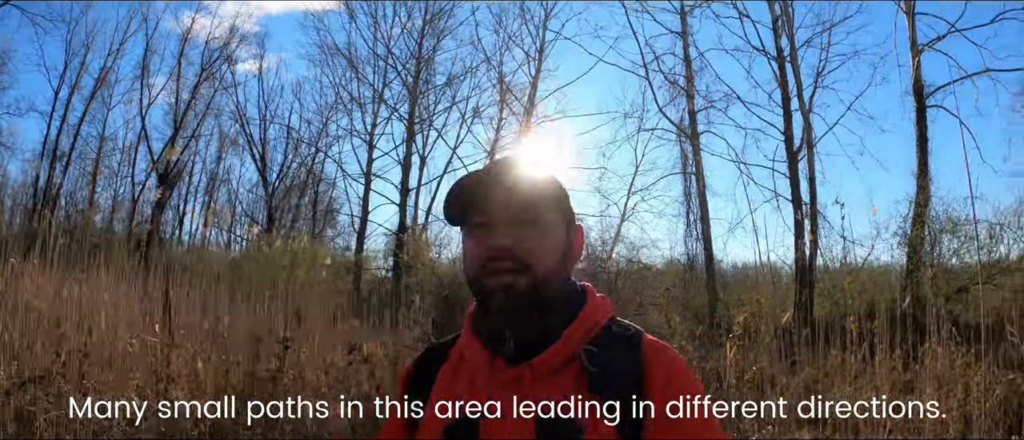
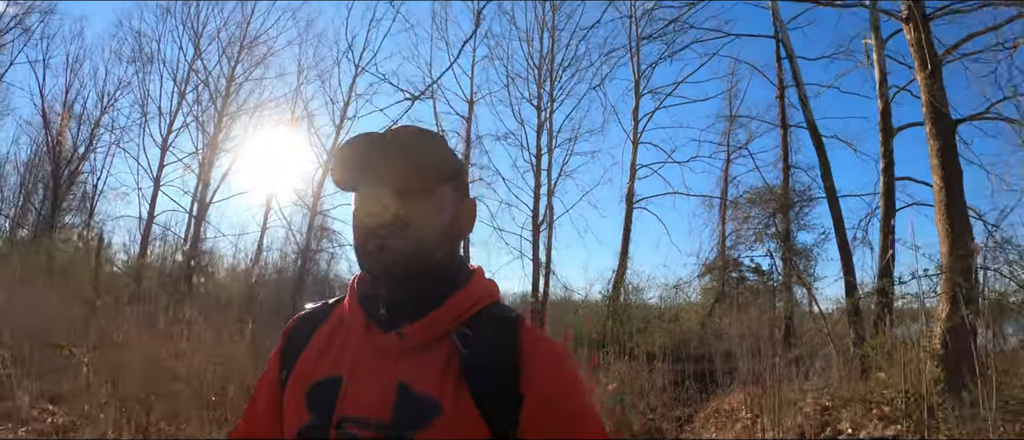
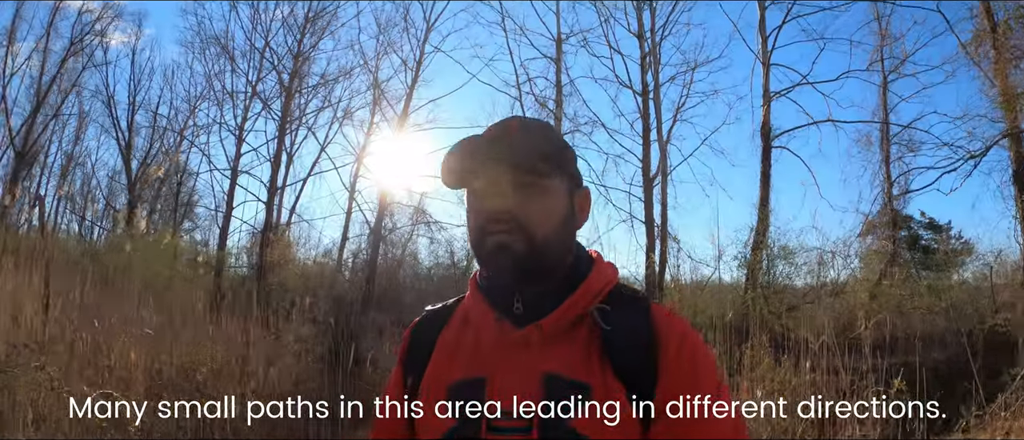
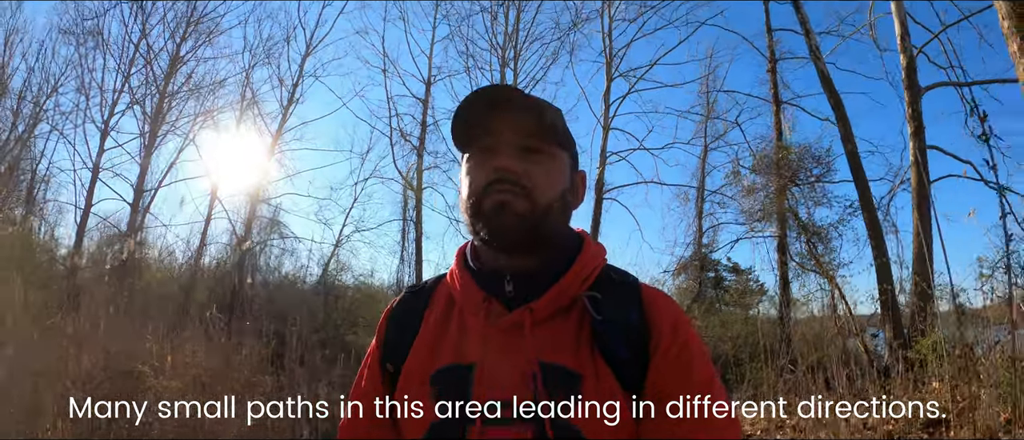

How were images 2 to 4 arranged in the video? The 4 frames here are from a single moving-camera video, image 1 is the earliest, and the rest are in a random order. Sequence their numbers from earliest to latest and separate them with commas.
3, 4, 2
